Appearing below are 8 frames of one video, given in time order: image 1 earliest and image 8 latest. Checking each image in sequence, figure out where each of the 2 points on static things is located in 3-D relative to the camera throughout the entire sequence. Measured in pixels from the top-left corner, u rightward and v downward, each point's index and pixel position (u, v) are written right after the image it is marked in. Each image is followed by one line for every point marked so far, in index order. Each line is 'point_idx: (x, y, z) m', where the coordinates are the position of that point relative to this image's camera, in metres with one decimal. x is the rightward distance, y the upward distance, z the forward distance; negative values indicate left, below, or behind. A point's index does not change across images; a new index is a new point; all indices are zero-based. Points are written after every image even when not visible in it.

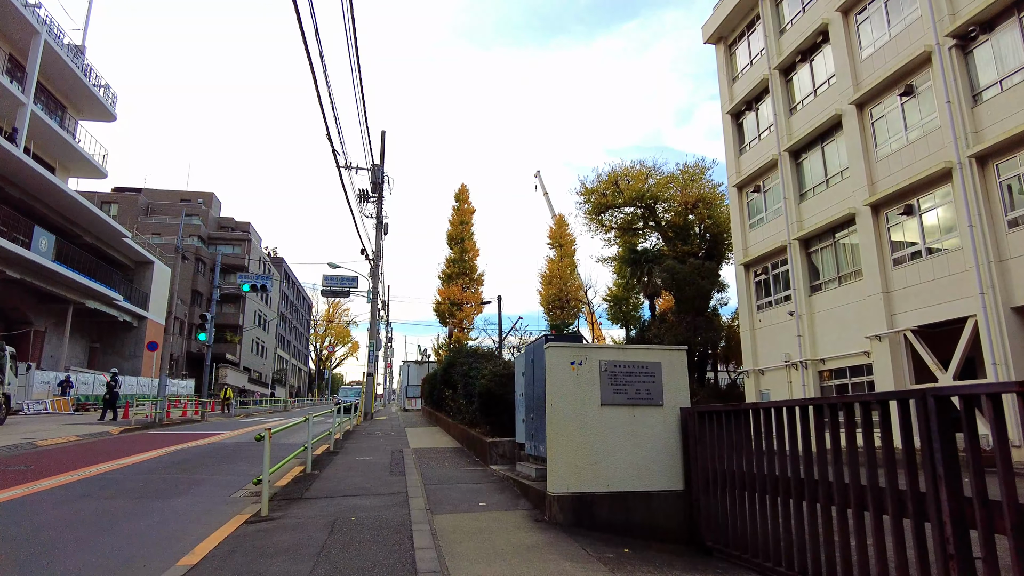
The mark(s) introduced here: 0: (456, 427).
0: (-1.0, -2.7, +12.1) m
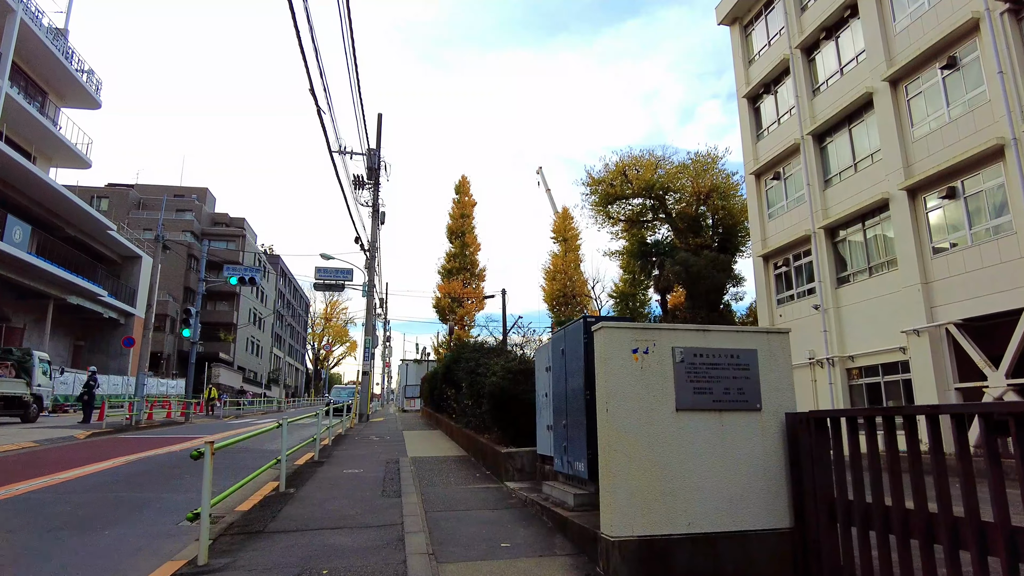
0: (-0.8, -2.4, +10.6) m
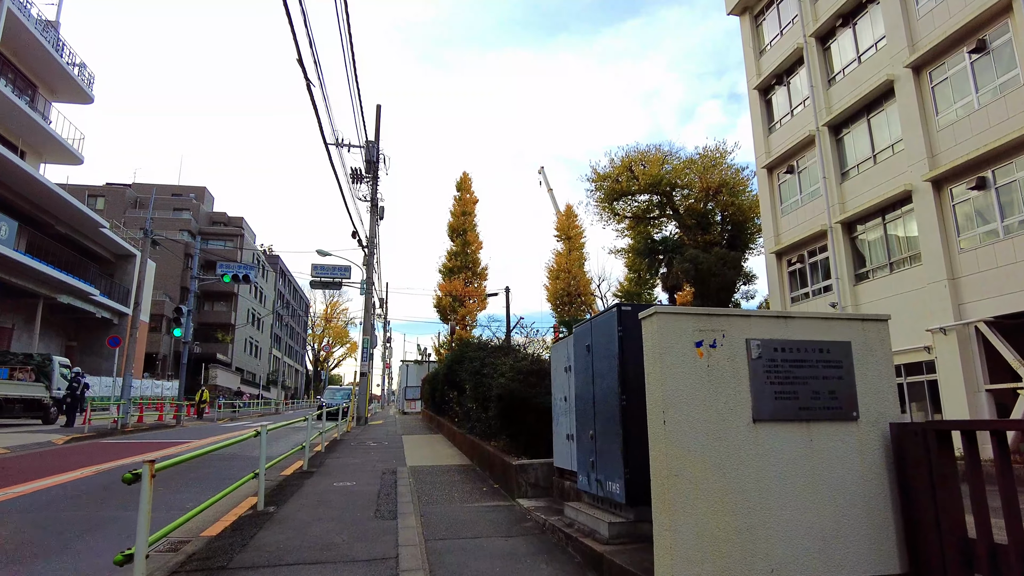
0: (-0.7, -2.3, +9.7) m
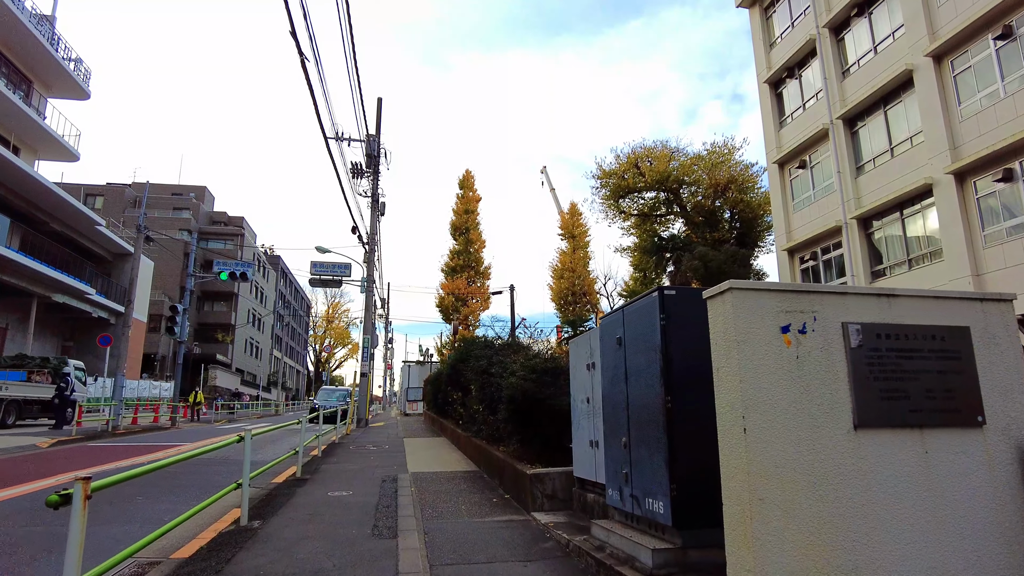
0: (-0.6, -2.2, +9.1) m
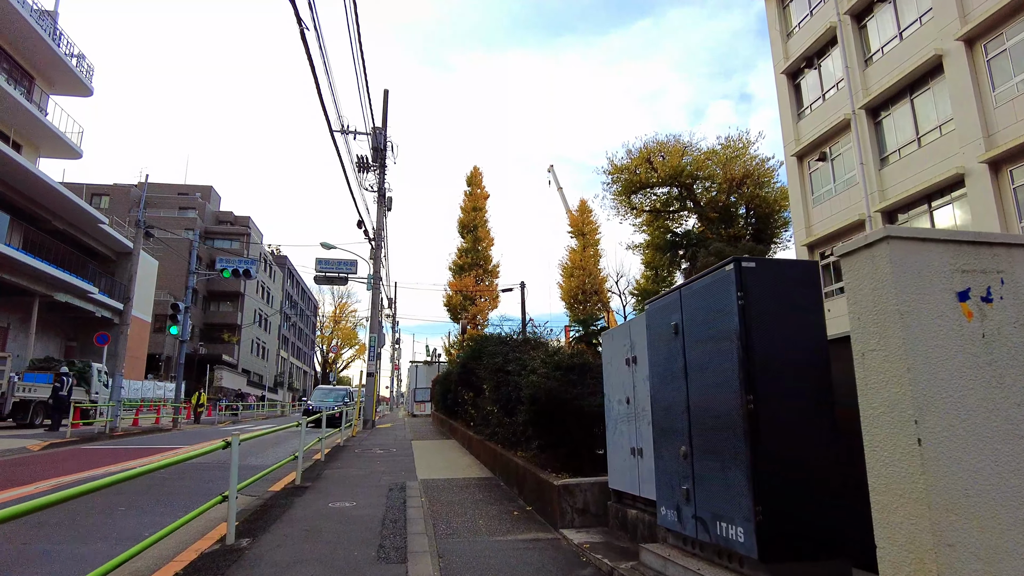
0: (-0.3, -2.1, +8.4) m
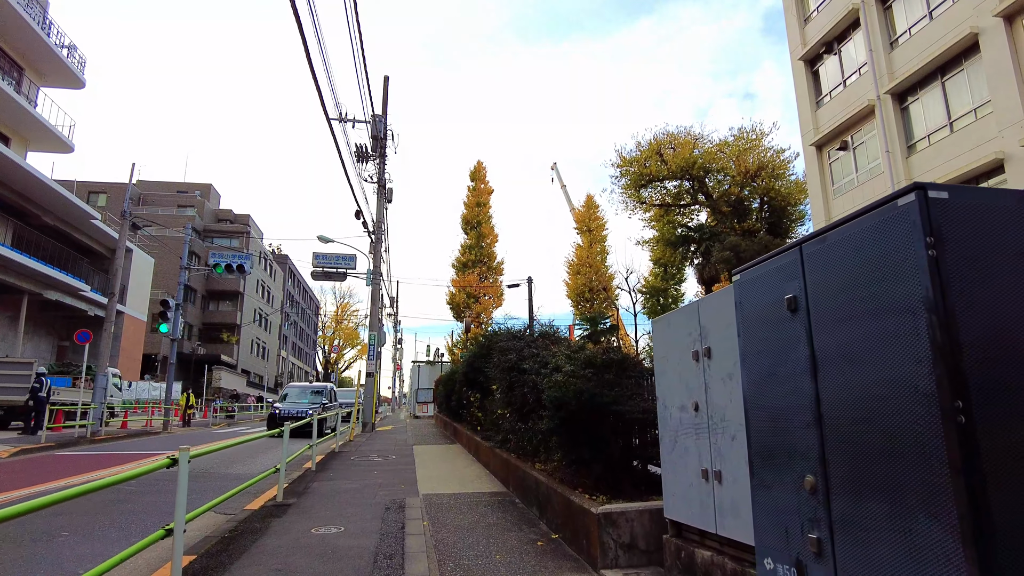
0: (-0.2, -2.0, +7.4) m
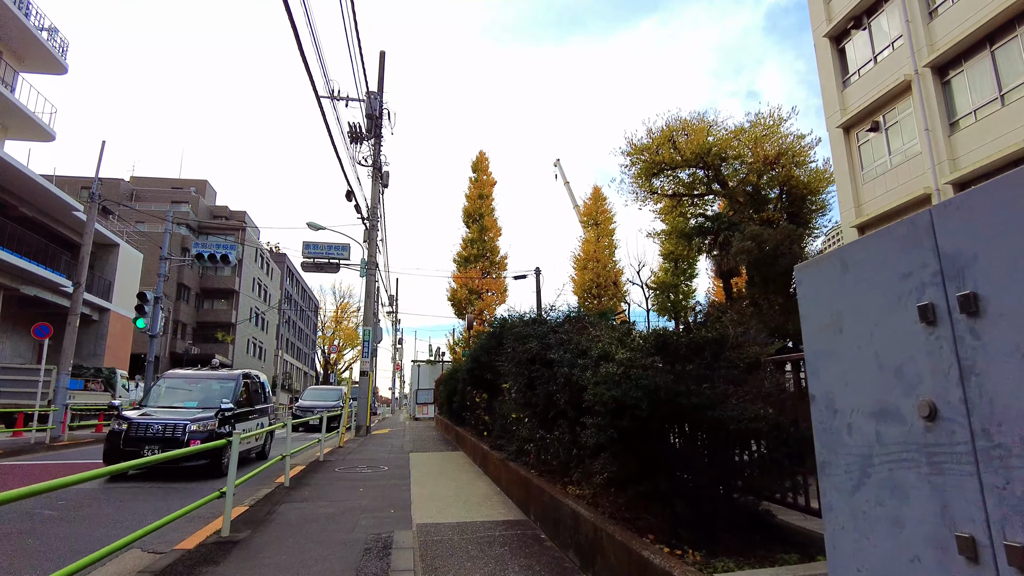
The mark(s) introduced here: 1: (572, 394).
0: (0.0, -1.7, +5.8) m
1: (+0.4, -0.8, +4.5) m
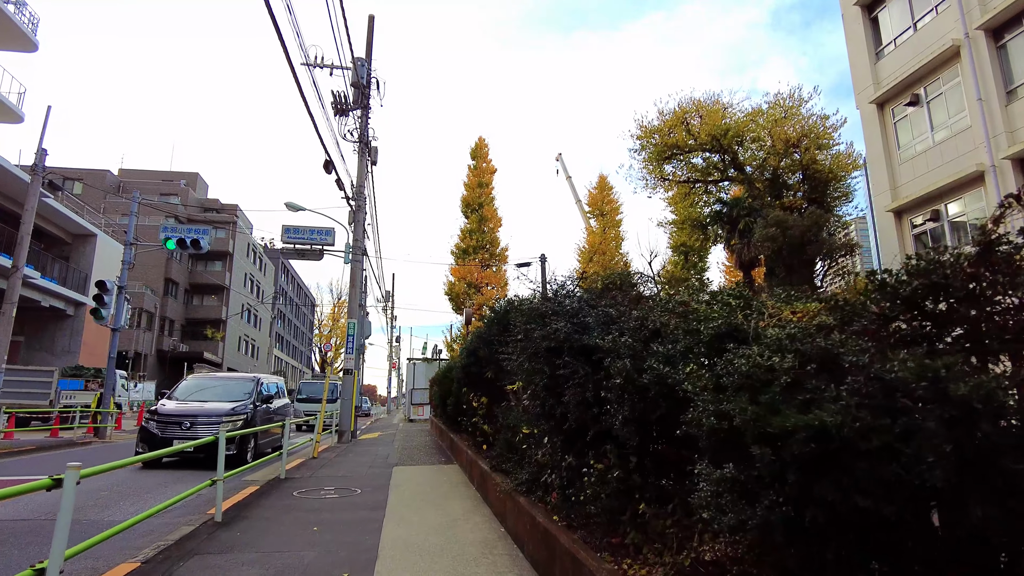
0: (+0.1, -1.4, +3.9) m
1: (+0.5, -0.5, +2.6) m
